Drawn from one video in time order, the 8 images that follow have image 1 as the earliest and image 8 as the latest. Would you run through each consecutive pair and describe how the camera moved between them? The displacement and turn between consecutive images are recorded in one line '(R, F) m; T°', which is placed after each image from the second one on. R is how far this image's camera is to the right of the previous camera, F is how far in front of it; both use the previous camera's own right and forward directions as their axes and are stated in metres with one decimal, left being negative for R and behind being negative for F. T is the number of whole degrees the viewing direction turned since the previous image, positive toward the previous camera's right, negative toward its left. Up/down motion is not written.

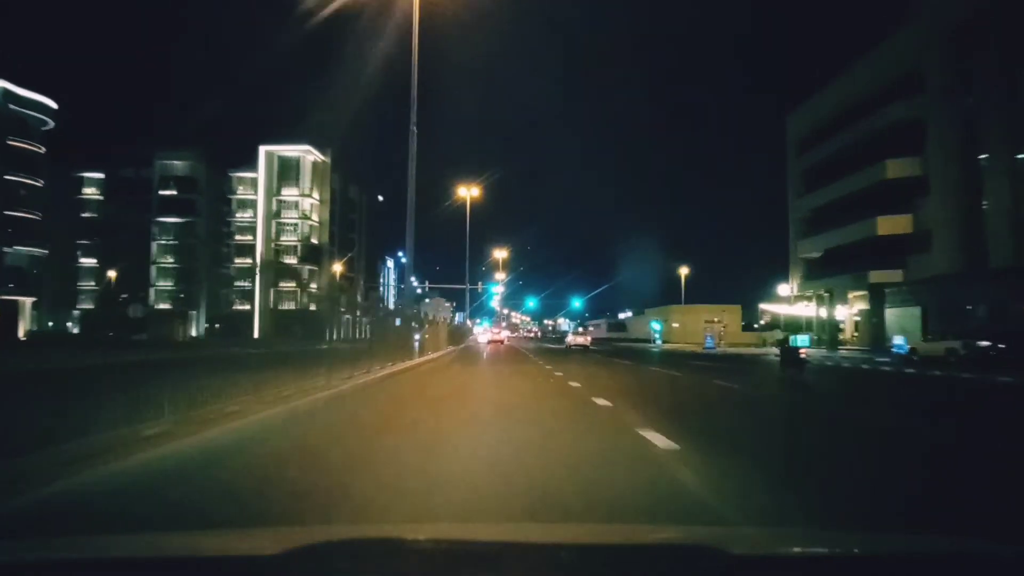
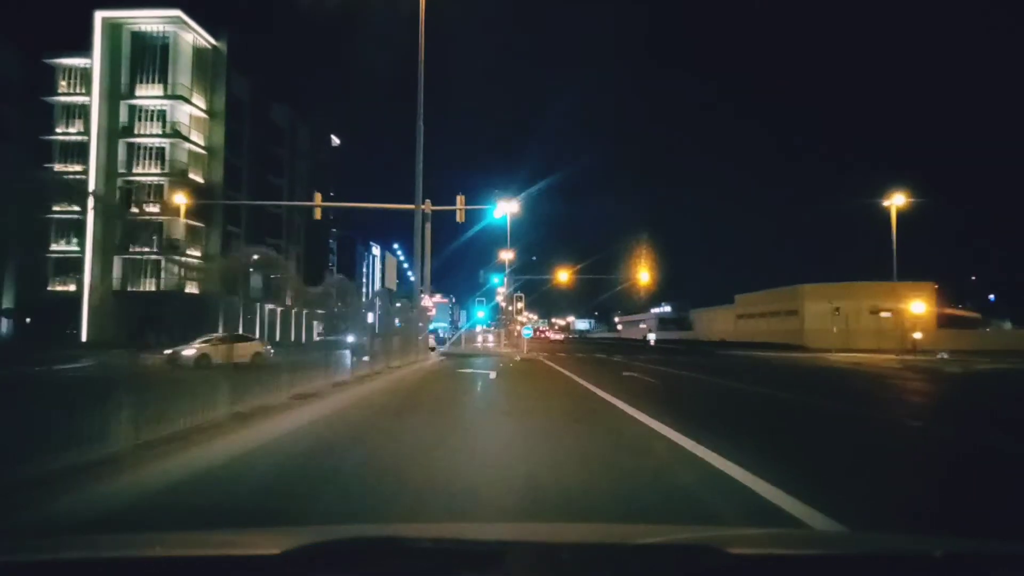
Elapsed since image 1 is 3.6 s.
(+0.2, +4.1) m; -3°
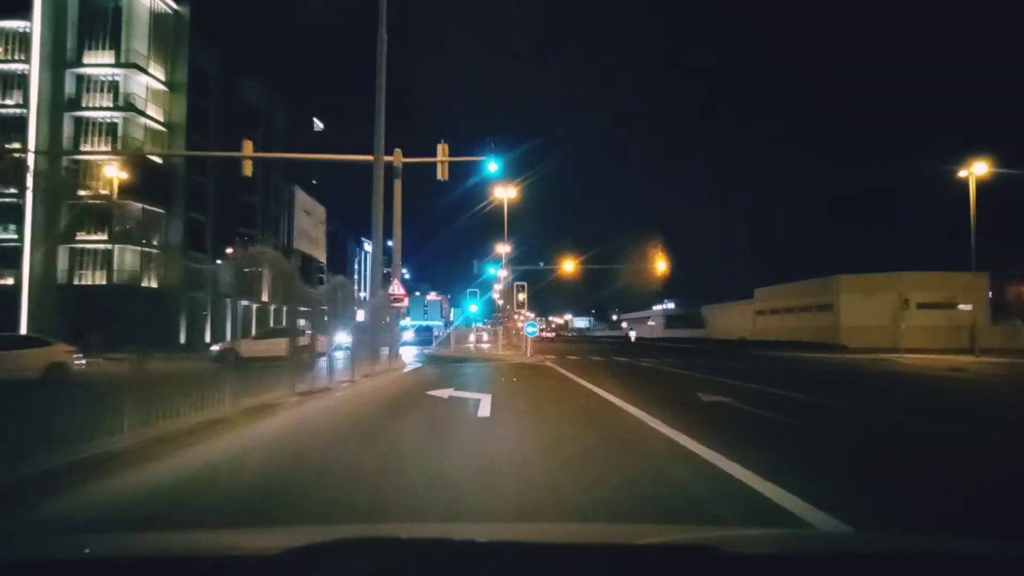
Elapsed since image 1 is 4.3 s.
(-0.3, -3.6) m; 0°
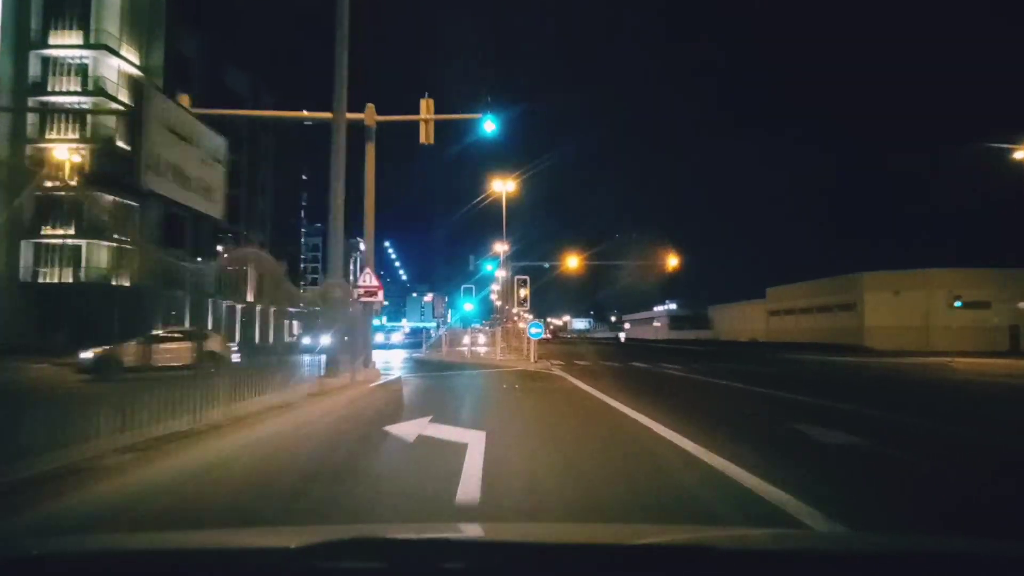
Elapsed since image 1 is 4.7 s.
(+0.1, +2.6) m; 0°
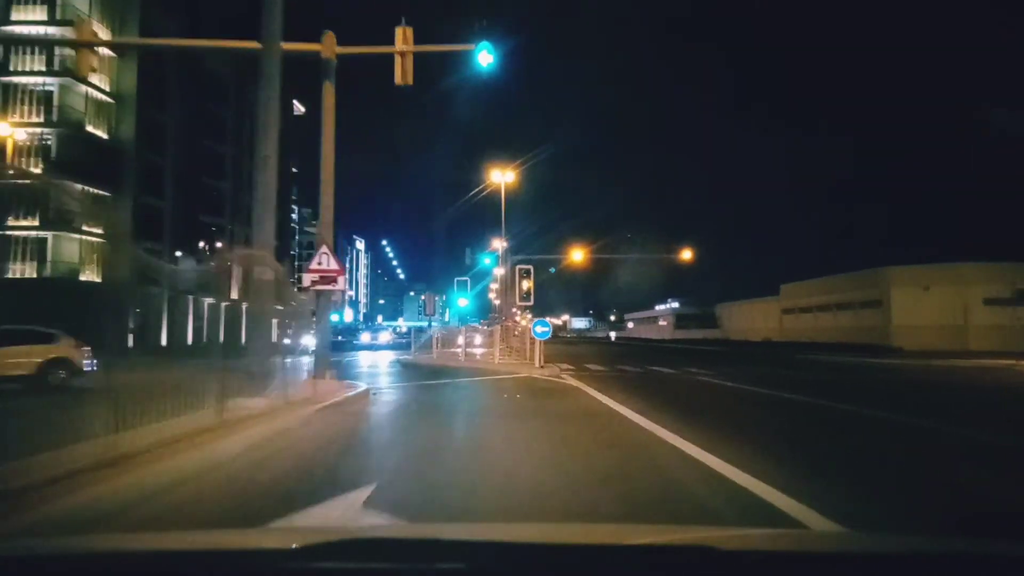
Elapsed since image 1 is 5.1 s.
(-0.1, -3.1) m; 0°
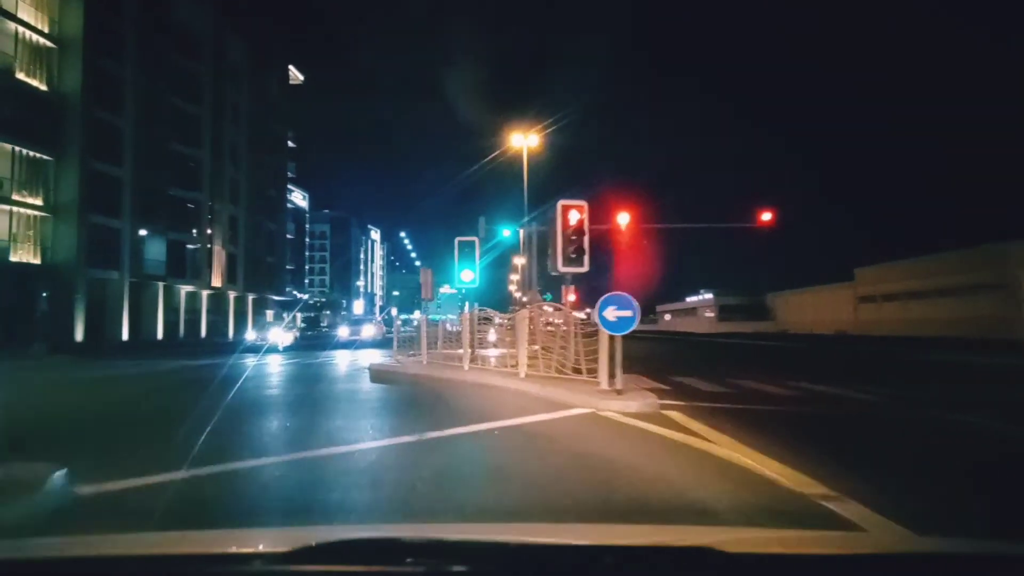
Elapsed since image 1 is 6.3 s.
(+0.2, +2.8) m; 0°
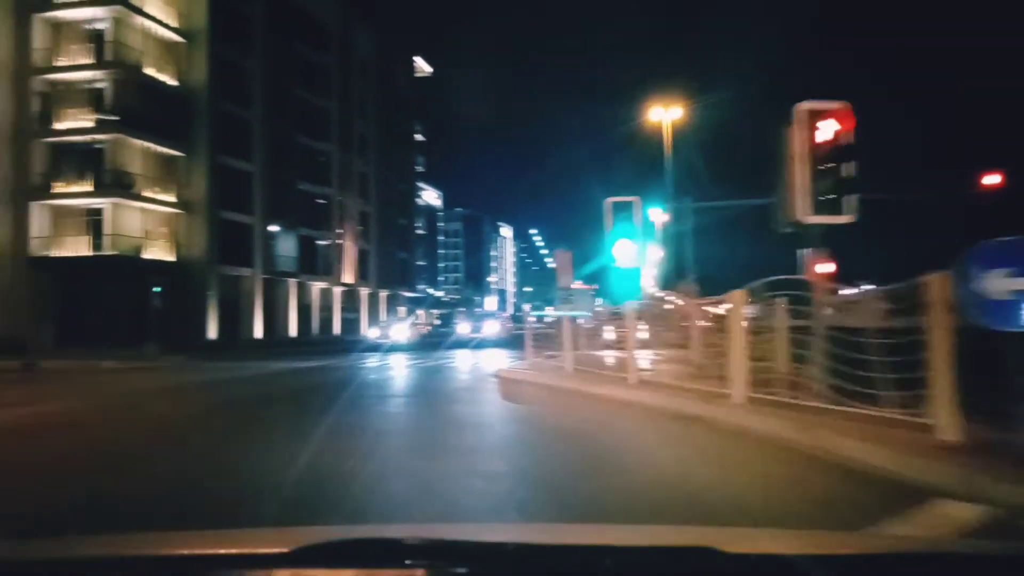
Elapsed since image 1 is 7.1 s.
(-0.2, +1.4) m; -8°
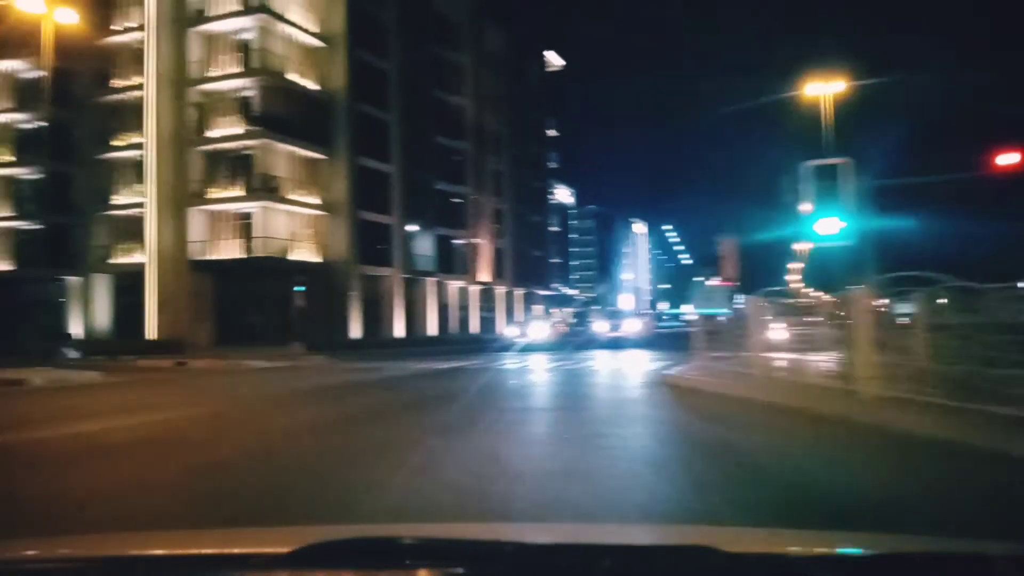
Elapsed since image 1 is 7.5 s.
(-0.1, +0.4) m; -9°
